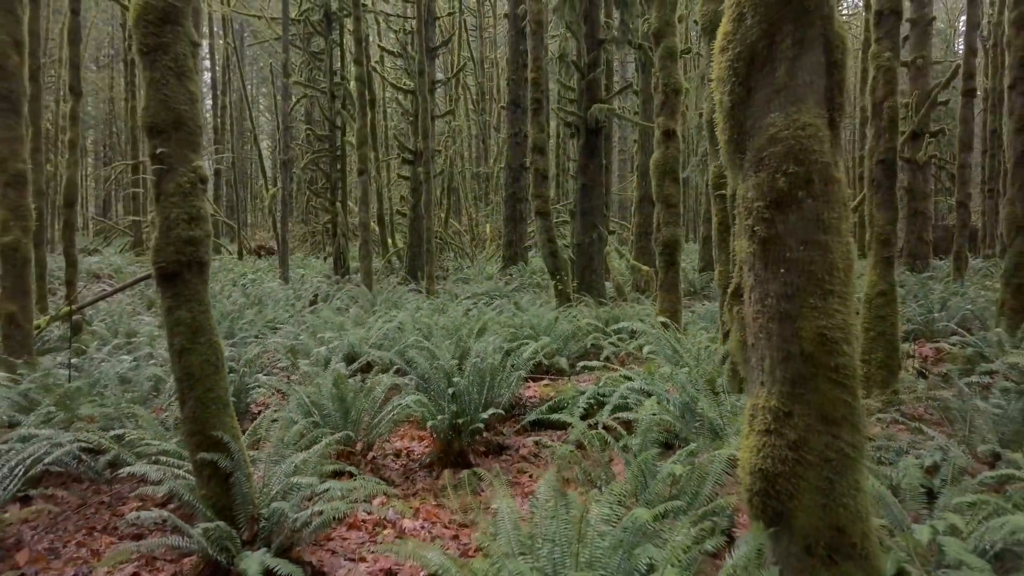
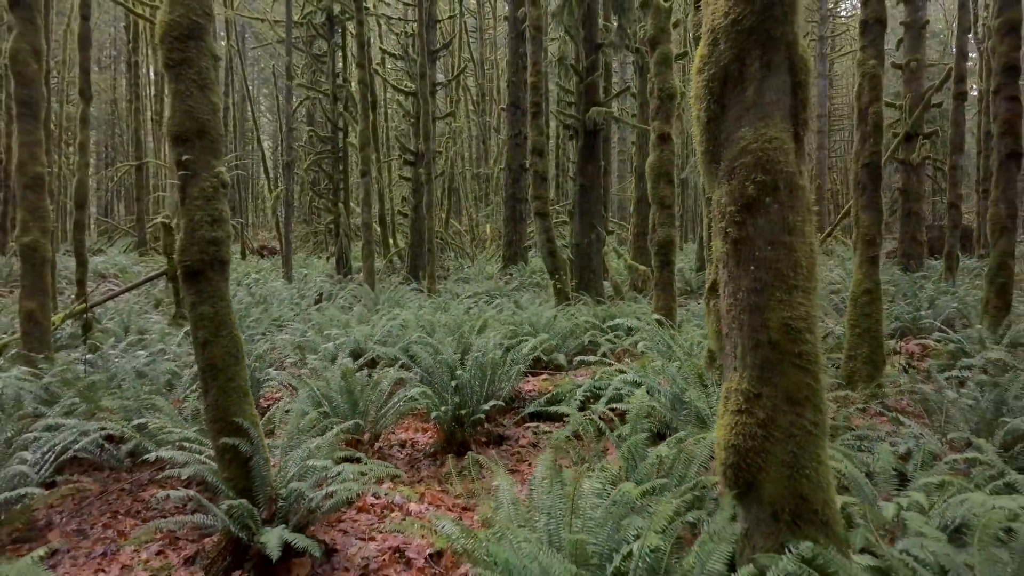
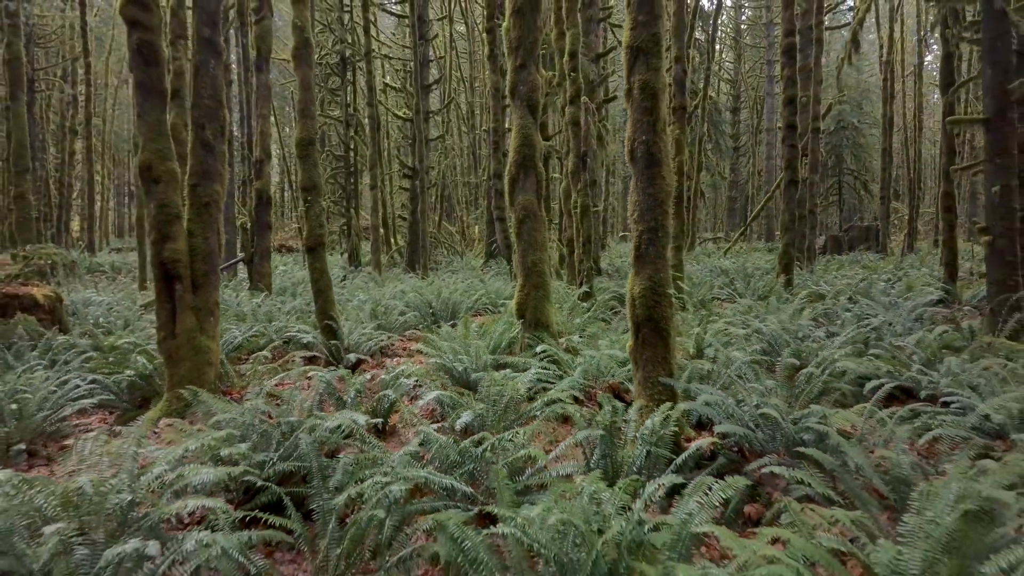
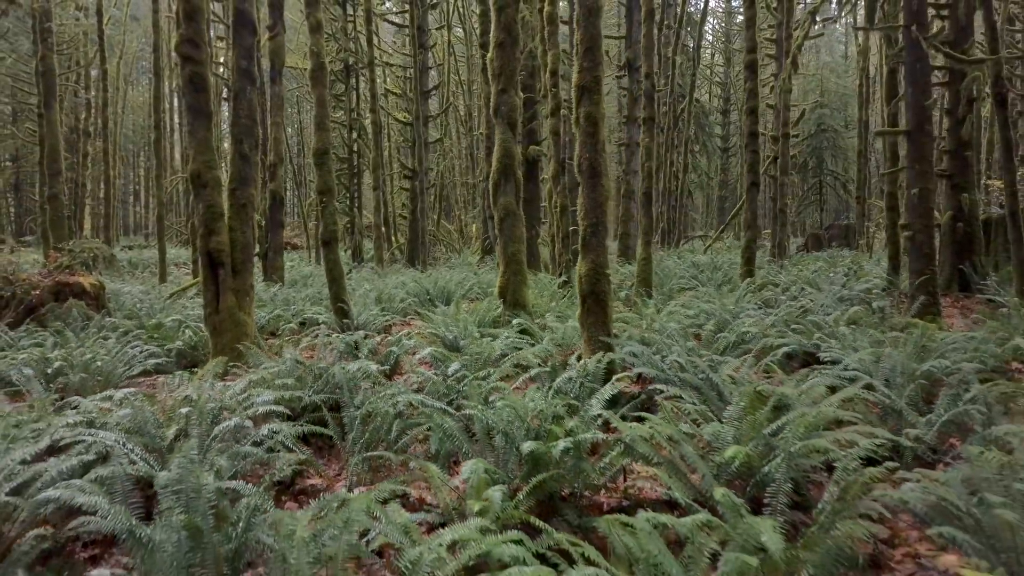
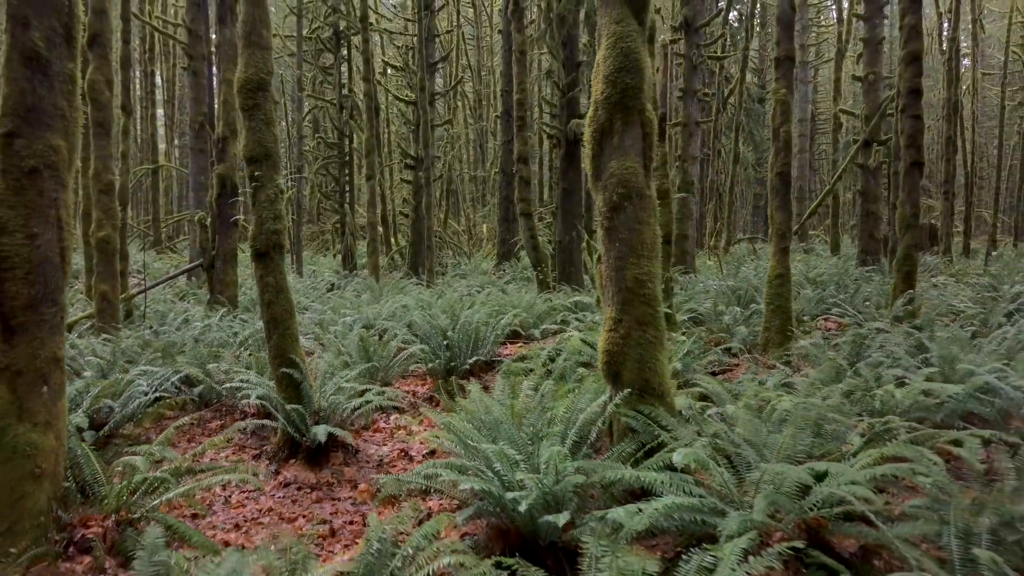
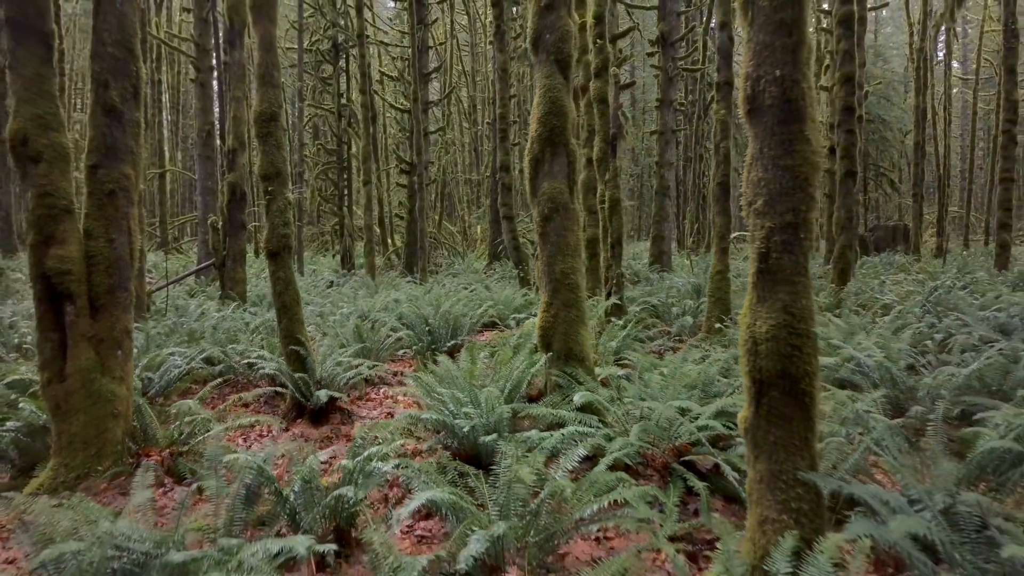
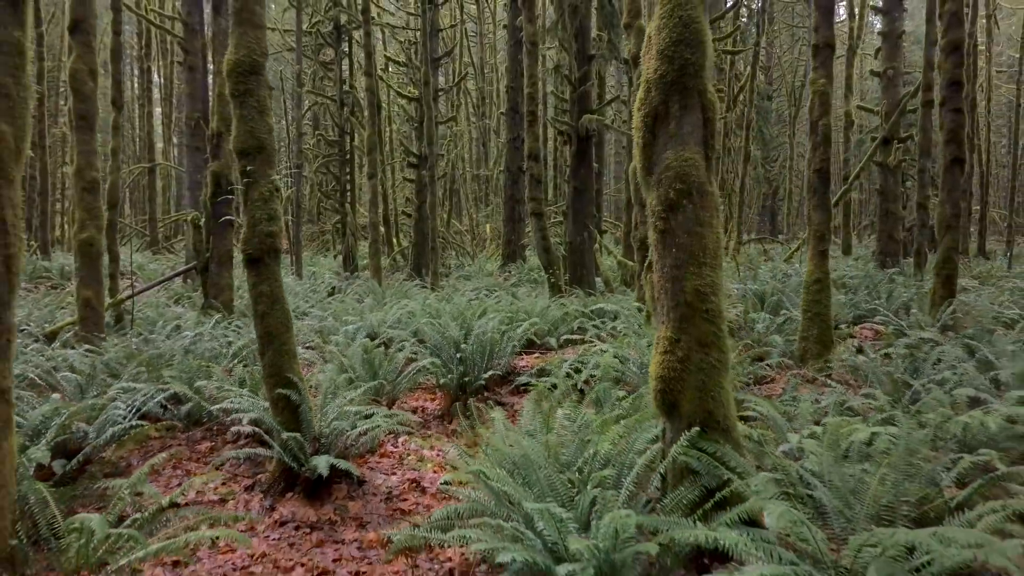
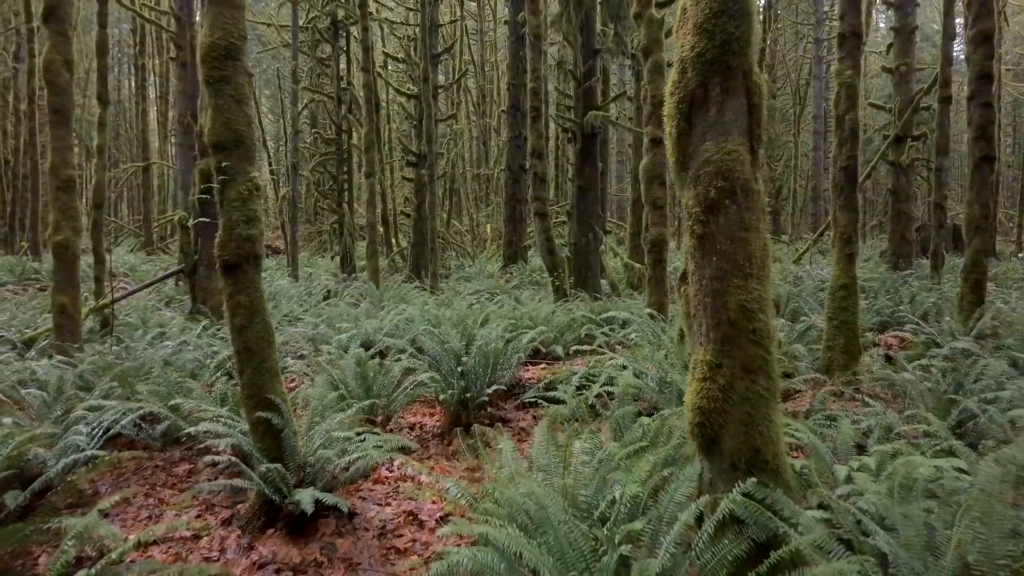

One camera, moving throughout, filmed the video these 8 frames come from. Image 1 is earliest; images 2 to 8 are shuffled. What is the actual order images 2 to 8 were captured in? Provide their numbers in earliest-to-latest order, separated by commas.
2, 8, 7, 5, 6, 3, 4
